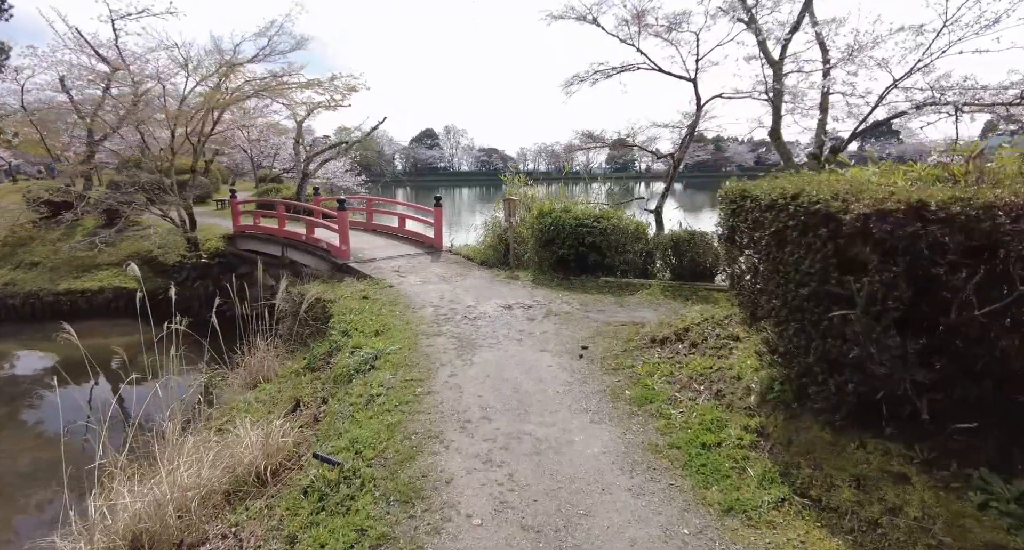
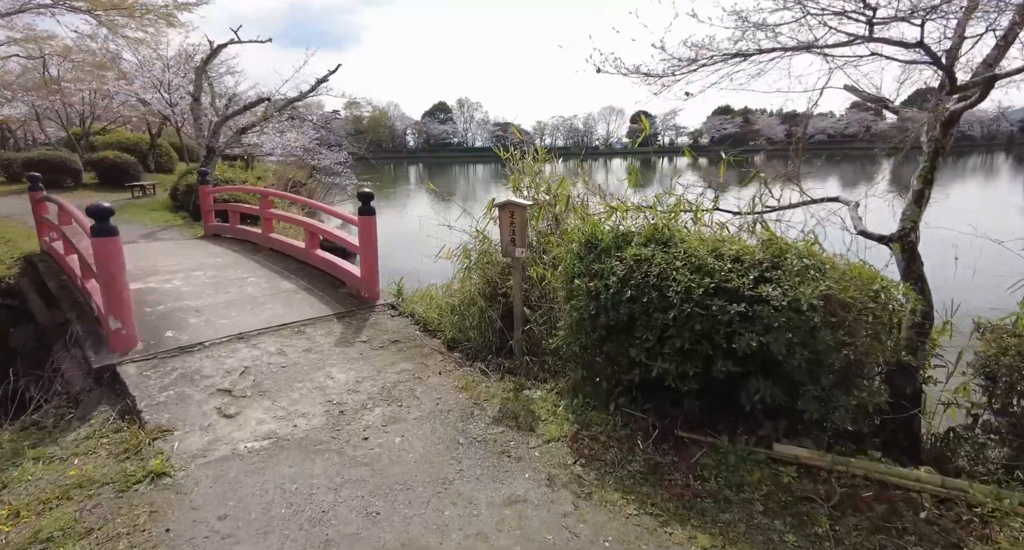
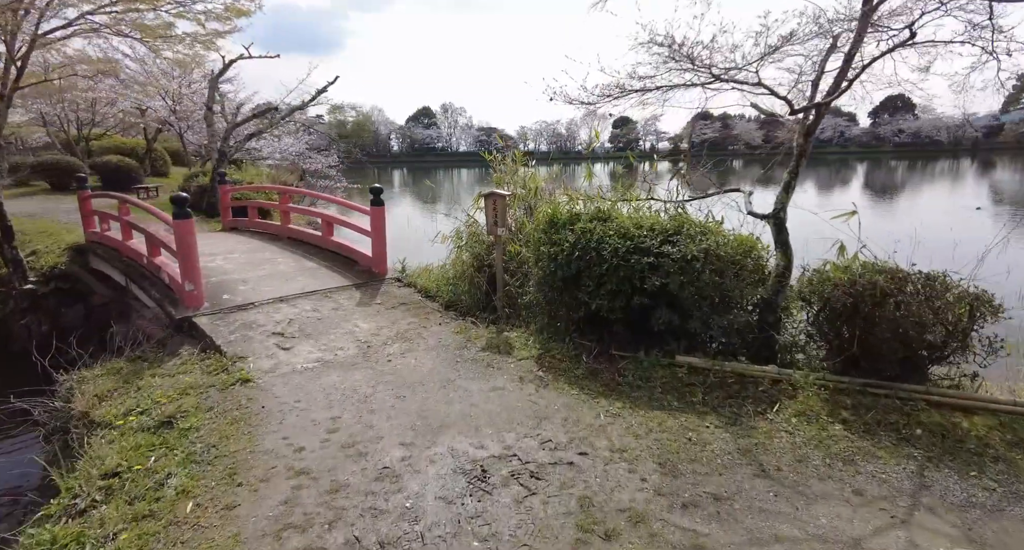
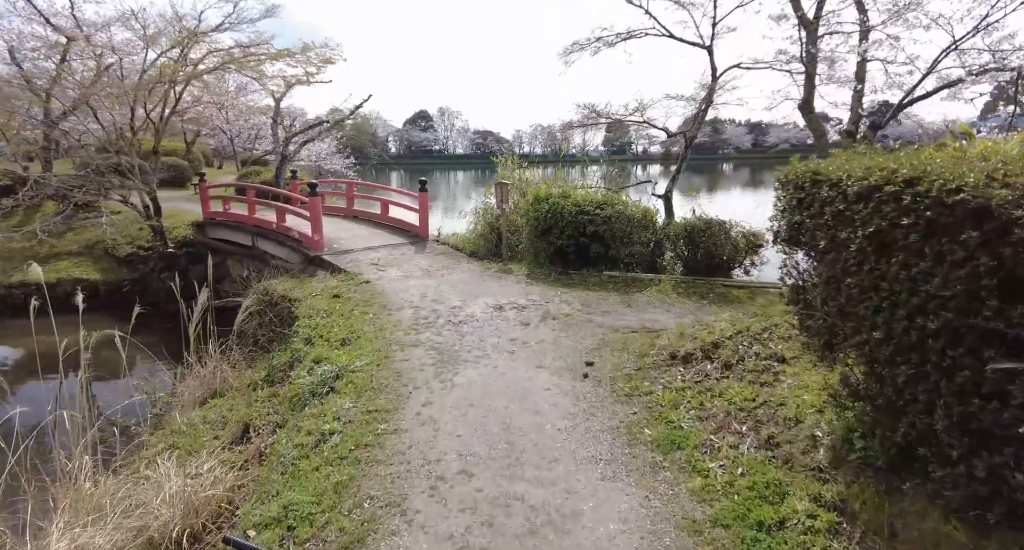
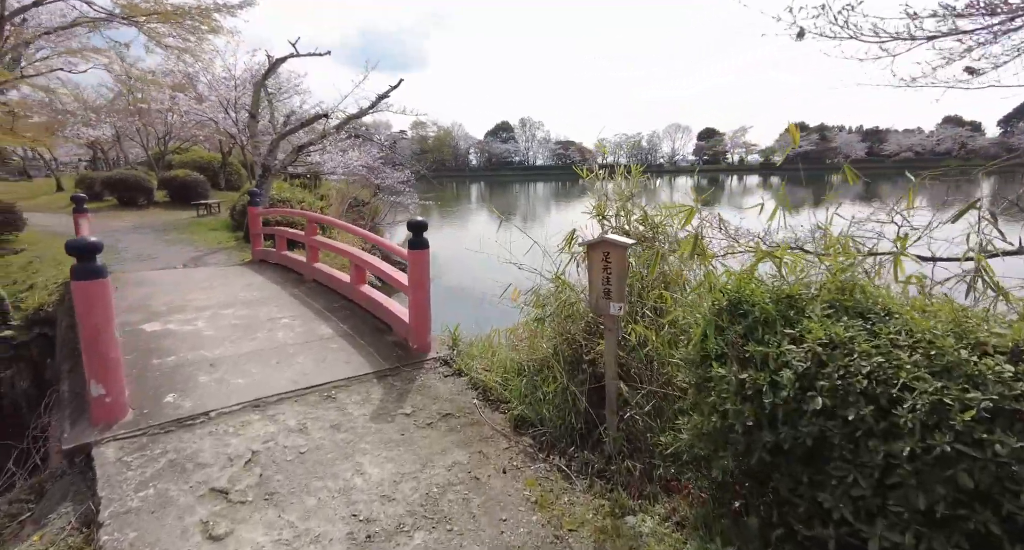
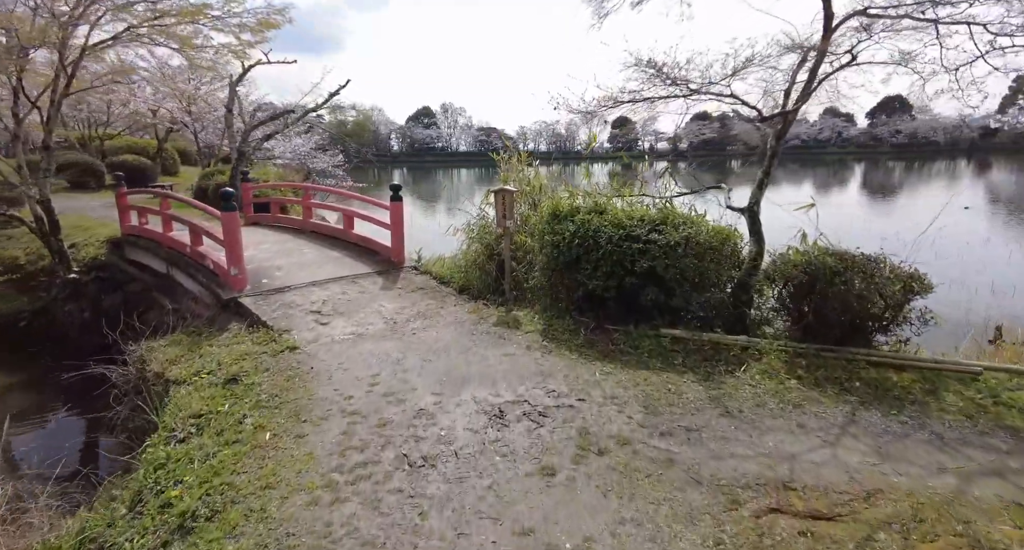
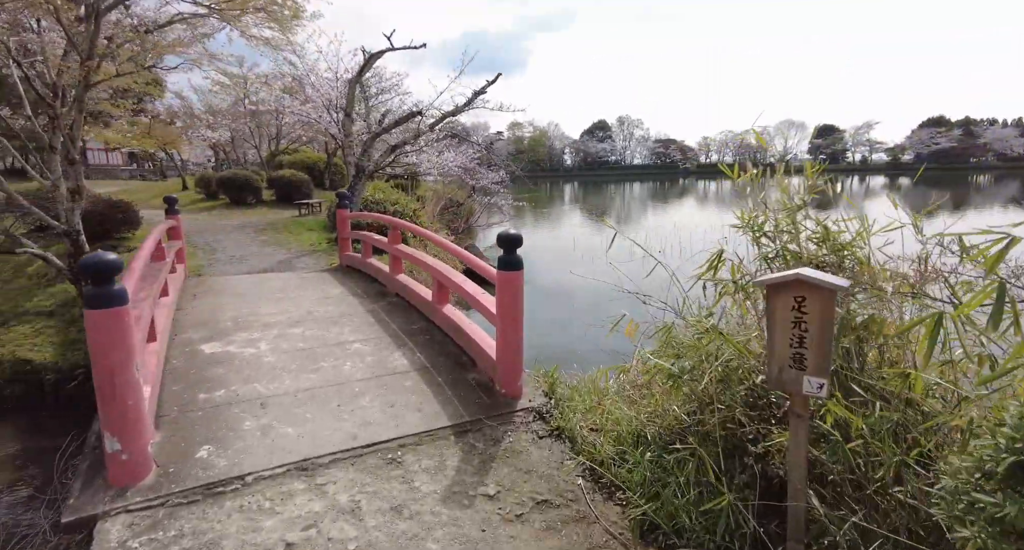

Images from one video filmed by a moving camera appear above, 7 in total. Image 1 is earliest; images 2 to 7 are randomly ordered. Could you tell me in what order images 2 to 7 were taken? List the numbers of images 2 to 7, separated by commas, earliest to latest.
4, 6, 3, 2, 5, 7
